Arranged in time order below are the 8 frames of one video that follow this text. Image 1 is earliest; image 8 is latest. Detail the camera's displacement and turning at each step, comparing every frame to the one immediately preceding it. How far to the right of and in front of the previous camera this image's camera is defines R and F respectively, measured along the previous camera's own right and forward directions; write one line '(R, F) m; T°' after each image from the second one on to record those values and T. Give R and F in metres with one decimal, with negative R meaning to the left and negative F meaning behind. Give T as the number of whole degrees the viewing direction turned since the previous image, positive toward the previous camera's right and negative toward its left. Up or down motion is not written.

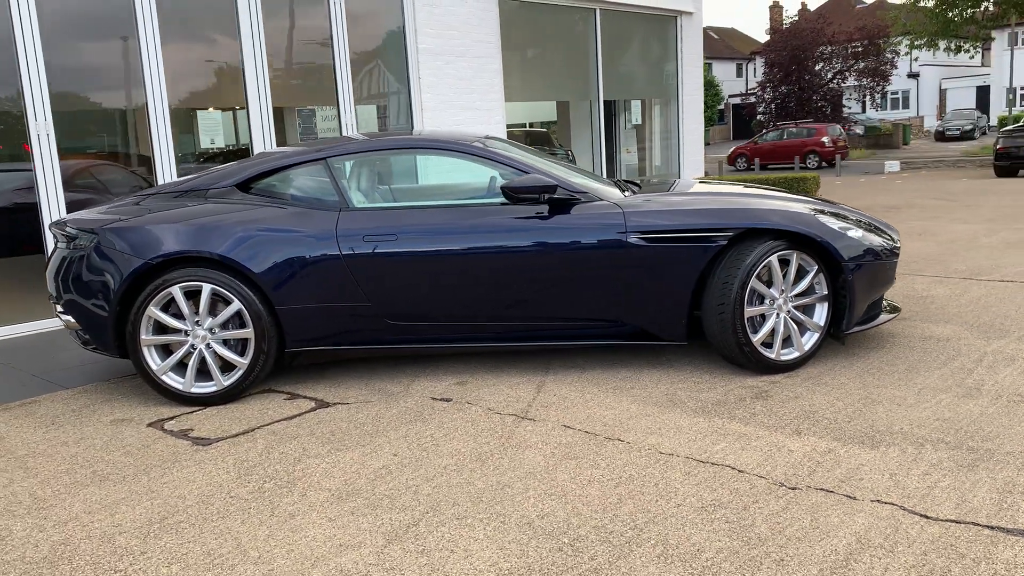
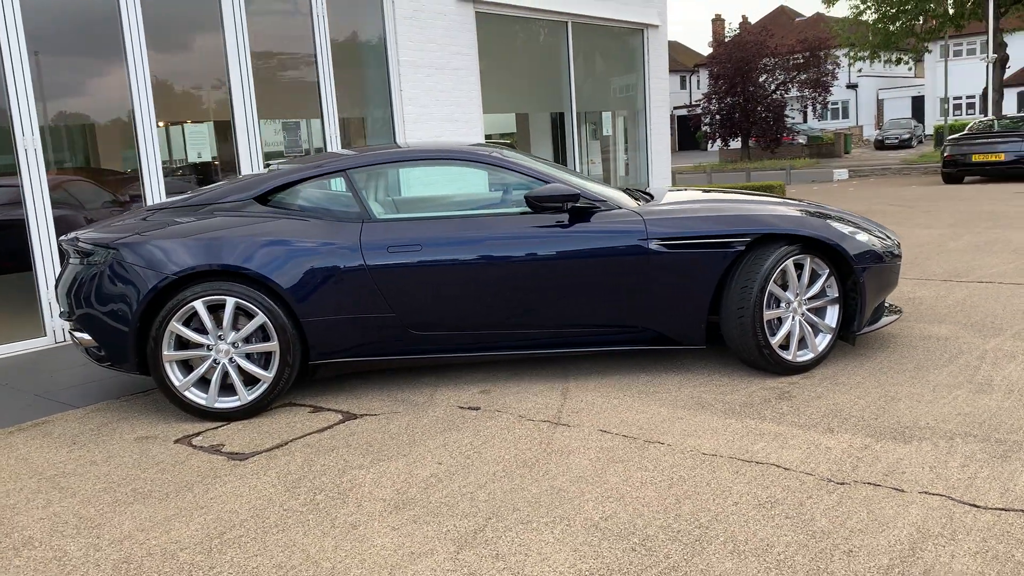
(-0.3, 0.0) m; +3°
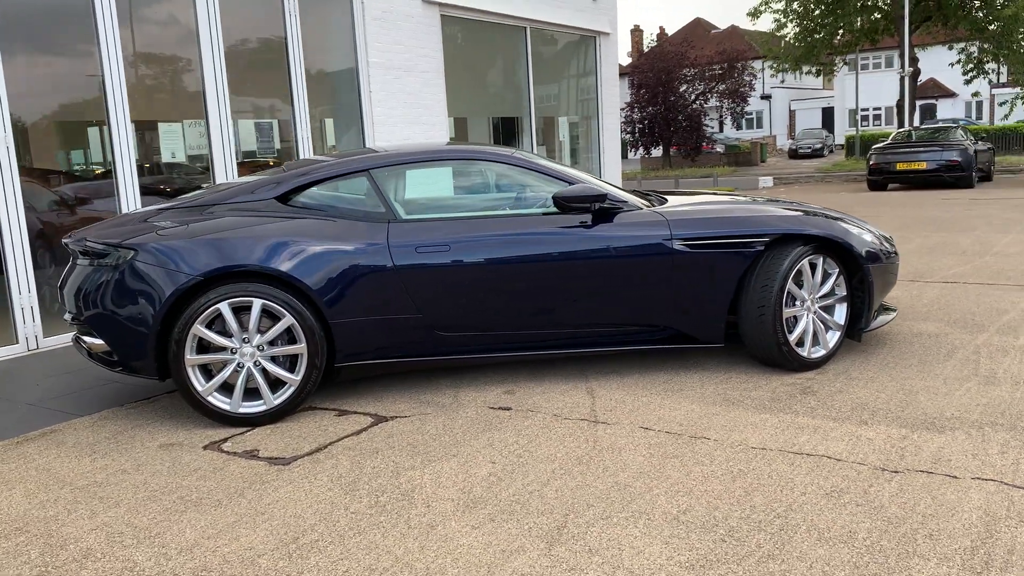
(-0.5, 0.0) m; +5°
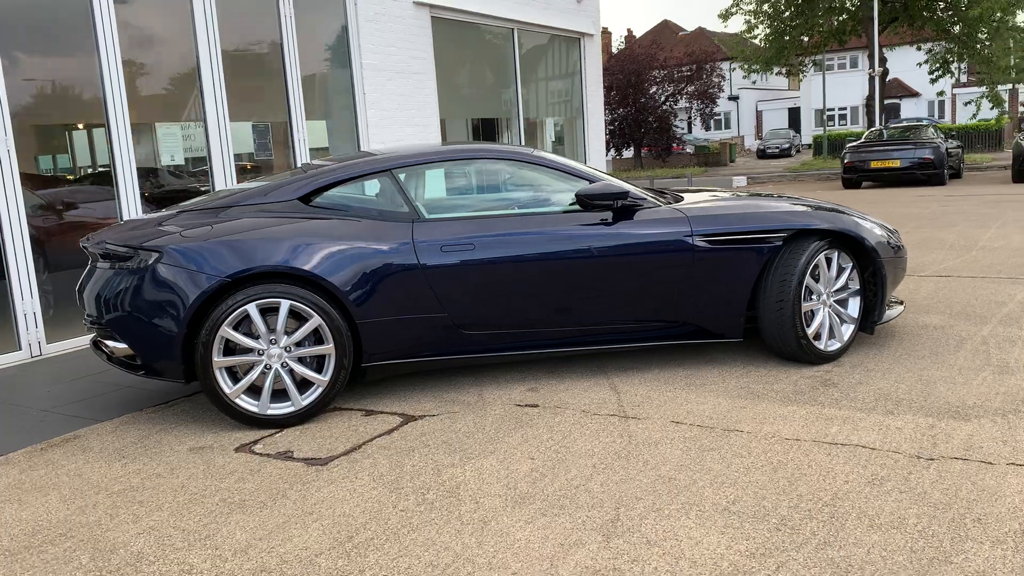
(-0.2, 0.0) m; +2°
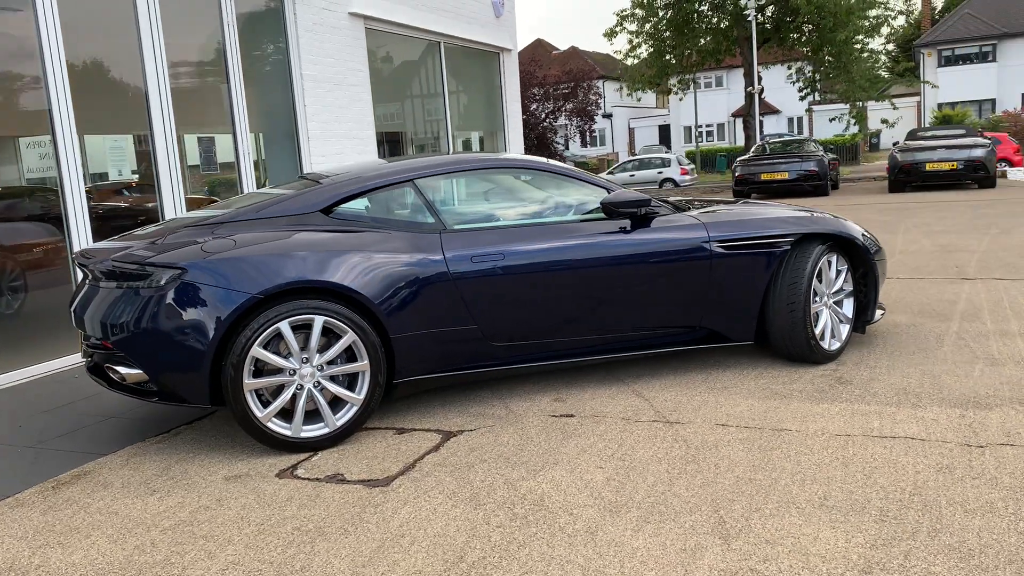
(-0.7, +0.1) m; +8°
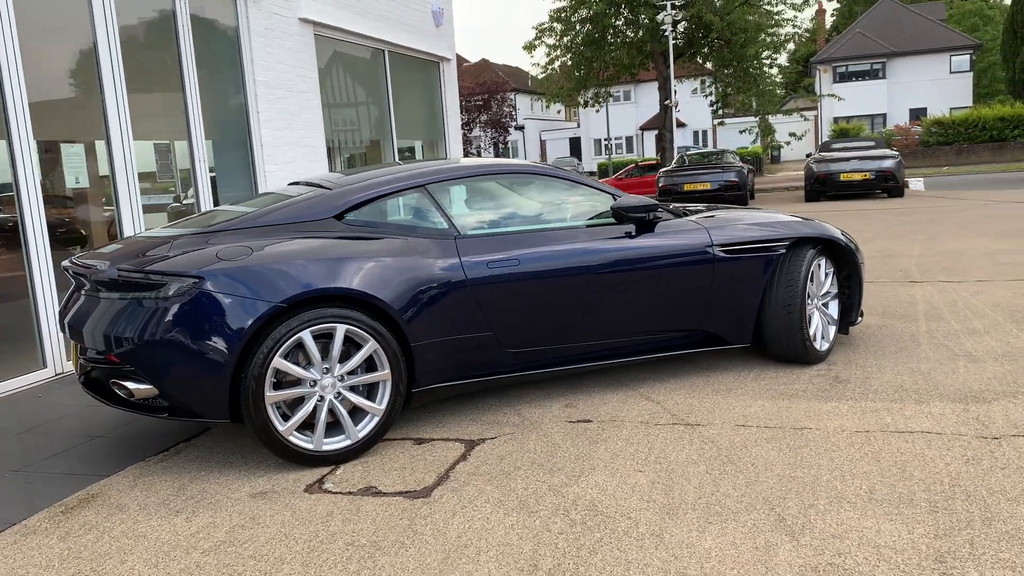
(-0.5, +0.1) m; +6°
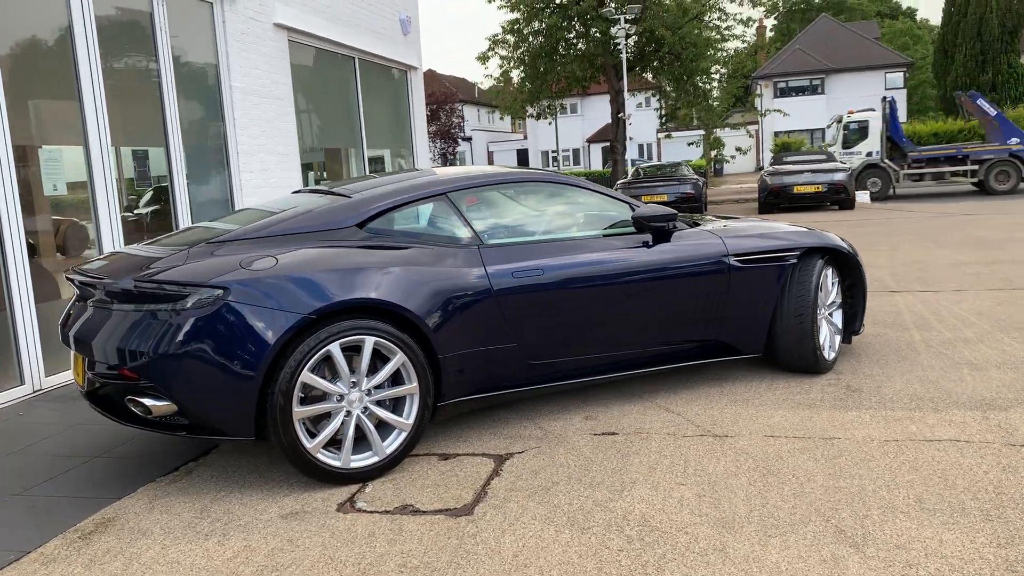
(-0.3, +0.1) m; +4°
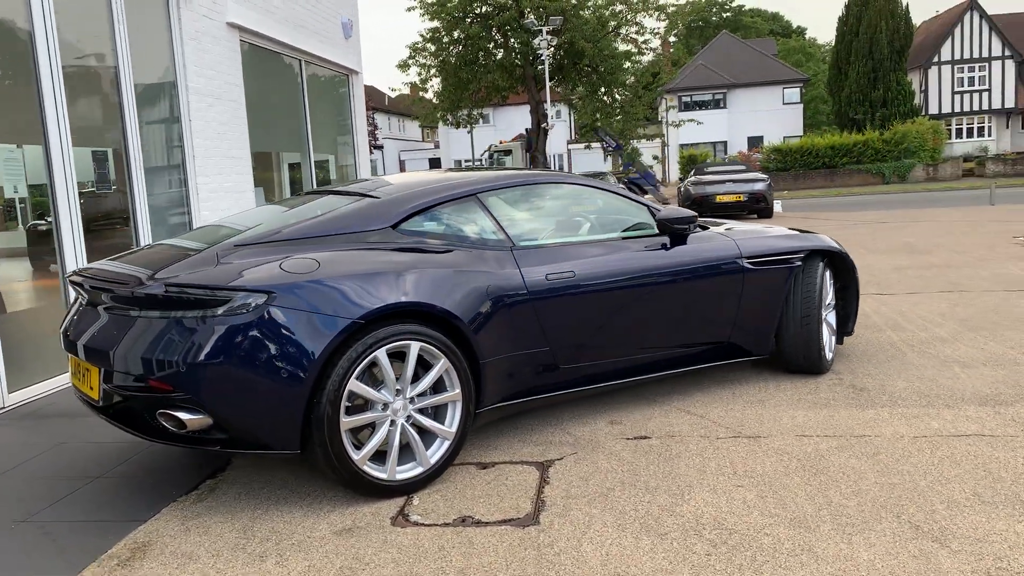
(-0.5, +0.1) m; +6°
